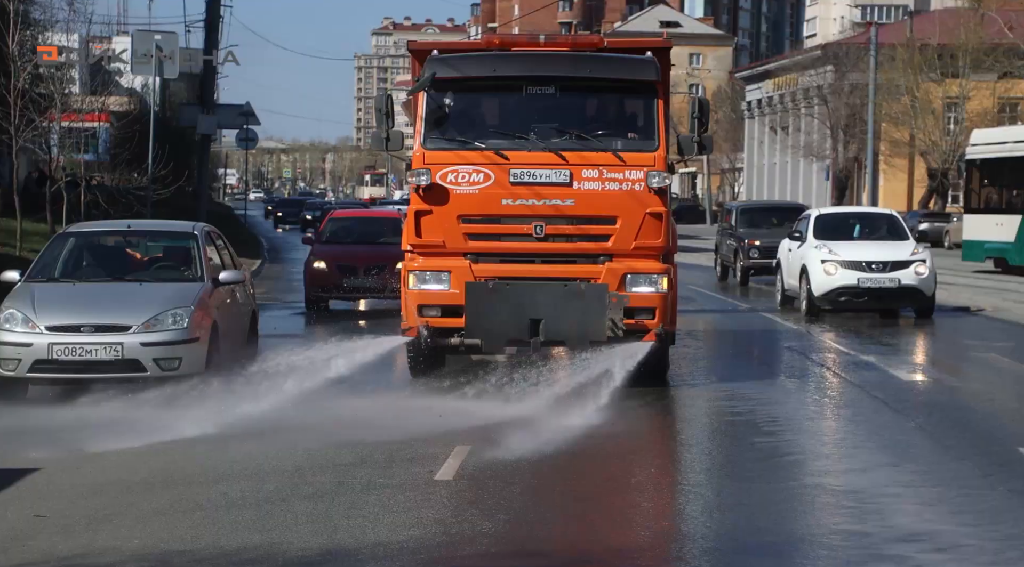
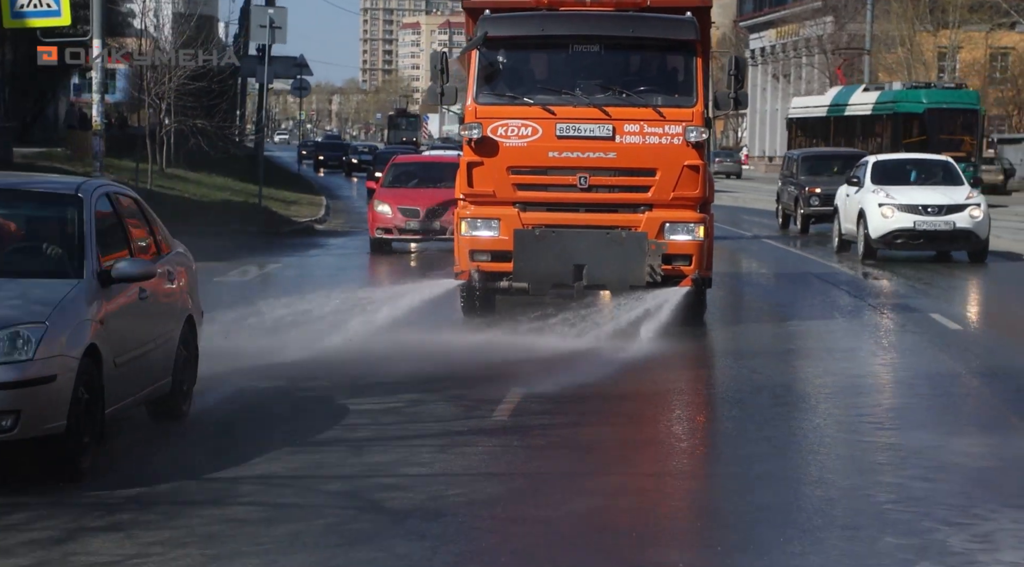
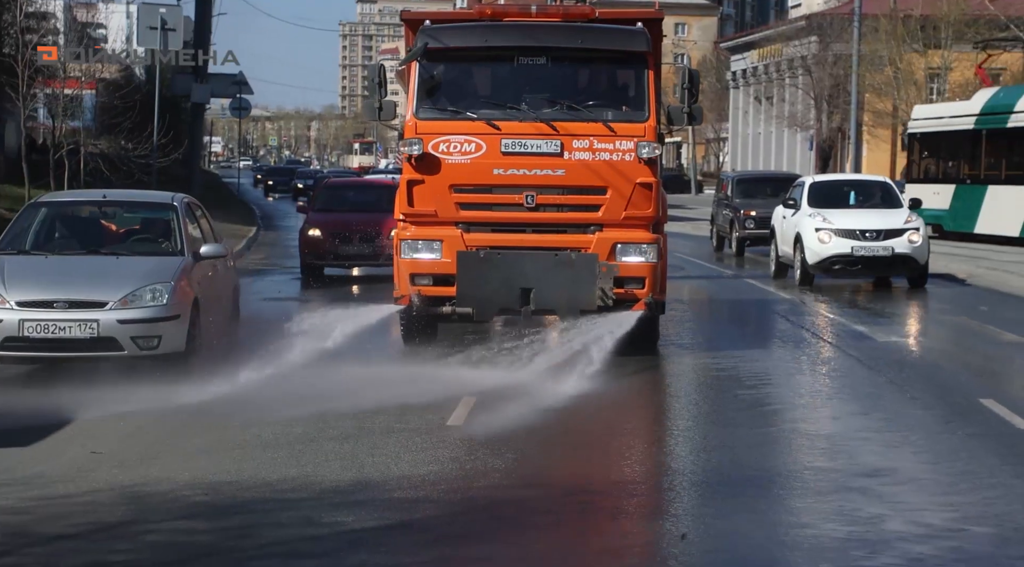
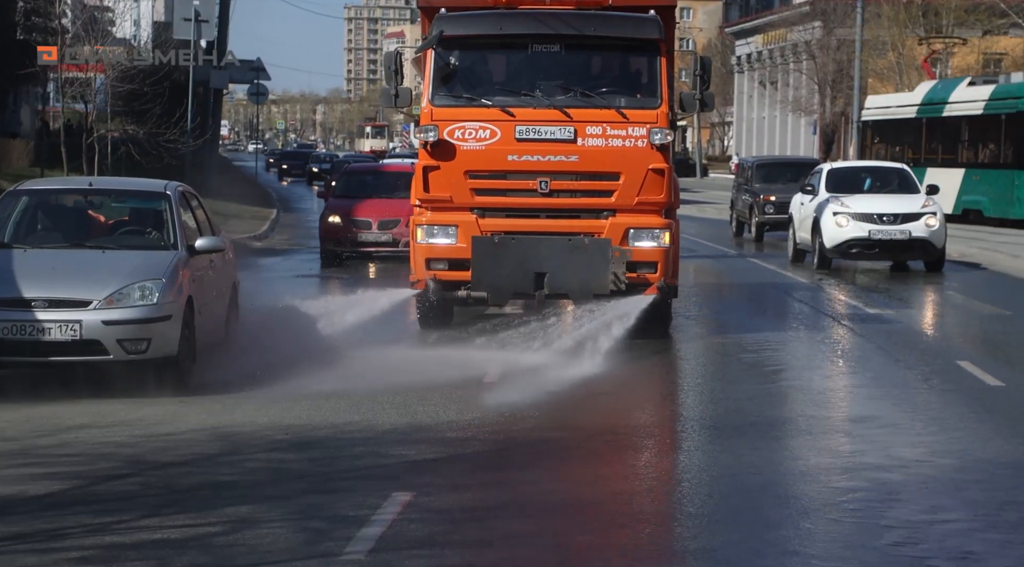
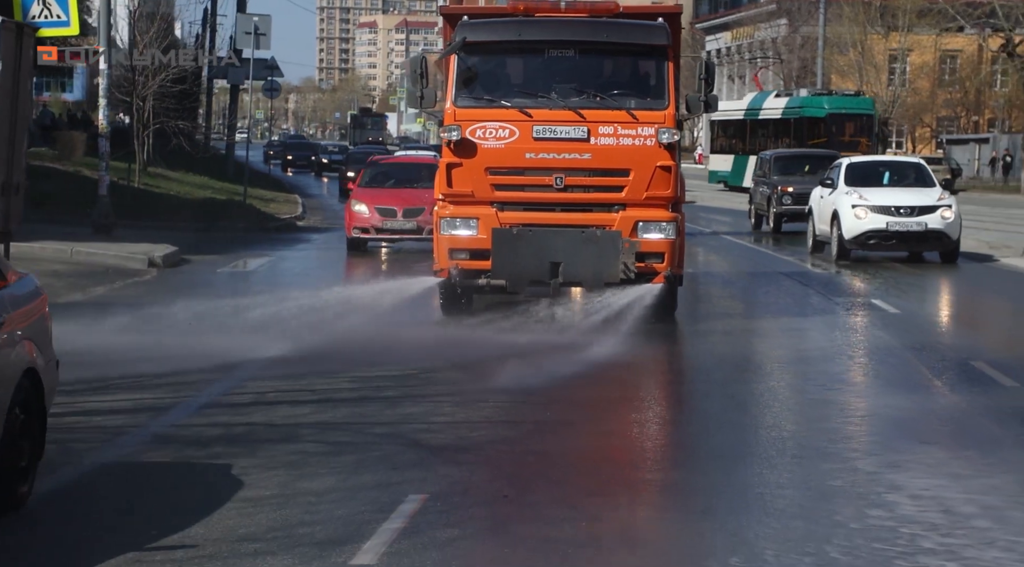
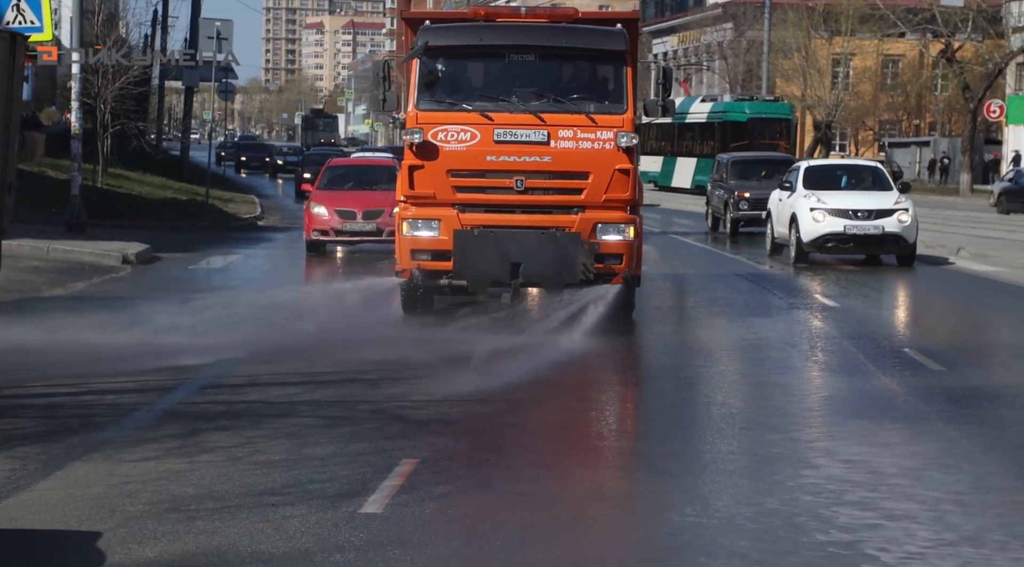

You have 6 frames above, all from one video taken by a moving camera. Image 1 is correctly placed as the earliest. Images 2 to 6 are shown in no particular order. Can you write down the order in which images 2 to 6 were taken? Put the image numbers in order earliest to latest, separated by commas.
3, 4, 2, 5, 6
